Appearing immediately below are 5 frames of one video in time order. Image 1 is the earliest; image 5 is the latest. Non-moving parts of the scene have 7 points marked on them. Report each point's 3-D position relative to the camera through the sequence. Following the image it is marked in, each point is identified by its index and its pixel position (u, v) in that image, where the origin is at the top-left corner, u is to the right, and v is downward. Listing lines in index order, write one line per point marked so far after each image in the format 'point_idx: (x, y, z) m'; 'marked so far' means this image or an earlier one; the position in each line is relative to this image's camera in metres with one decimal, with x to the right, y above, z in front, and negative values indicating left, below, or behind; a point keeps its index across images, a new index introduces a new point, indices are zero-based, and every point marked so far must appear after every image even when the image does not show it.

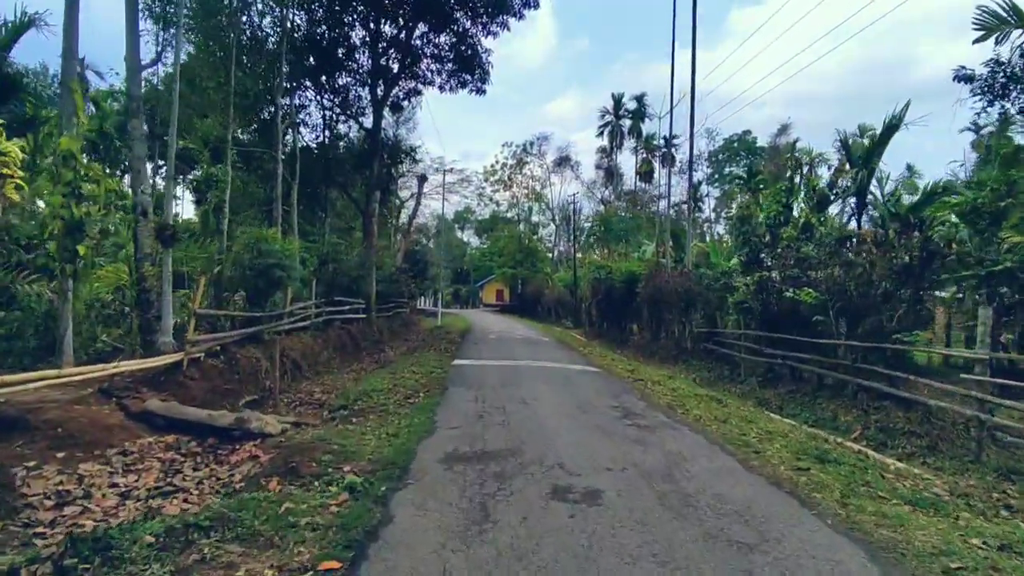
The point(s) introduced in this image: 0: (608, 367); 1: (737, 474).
0: (+2.4, -2.0, +14.8) m
1: (+2.2, -1.8, +5.8) m
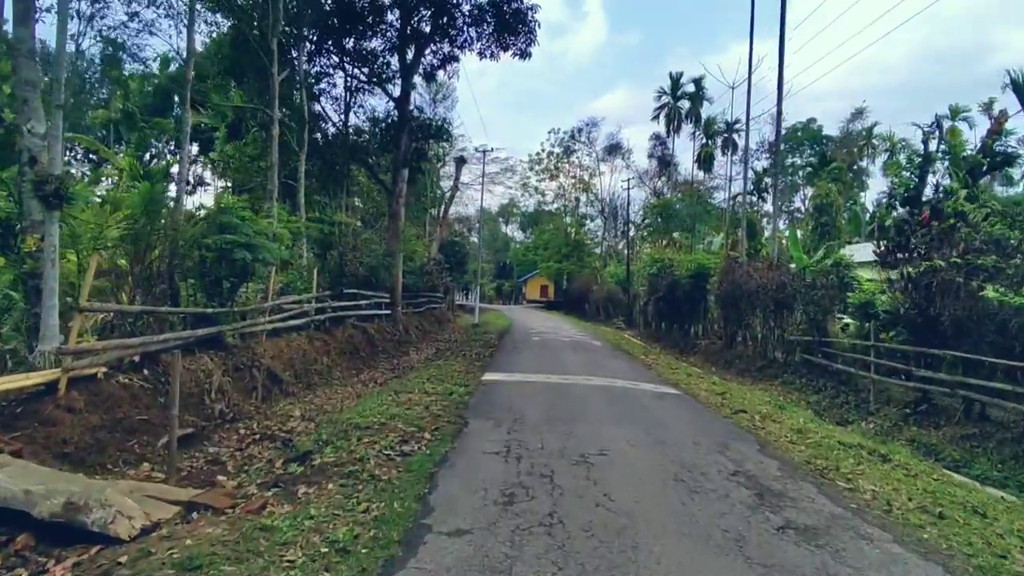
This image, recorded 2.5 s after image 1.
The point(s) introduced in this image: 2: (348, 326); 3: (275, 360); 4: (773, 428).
0: (+3.3, -1.9, +11.2) m
1: (+2.4, -1.8, +2.2) m
2: (-4.2, -1.0, +15.1) m
3: (-4.0, -1.2, +10.0) m
4: (+3.4, -1.8, +7.8) m
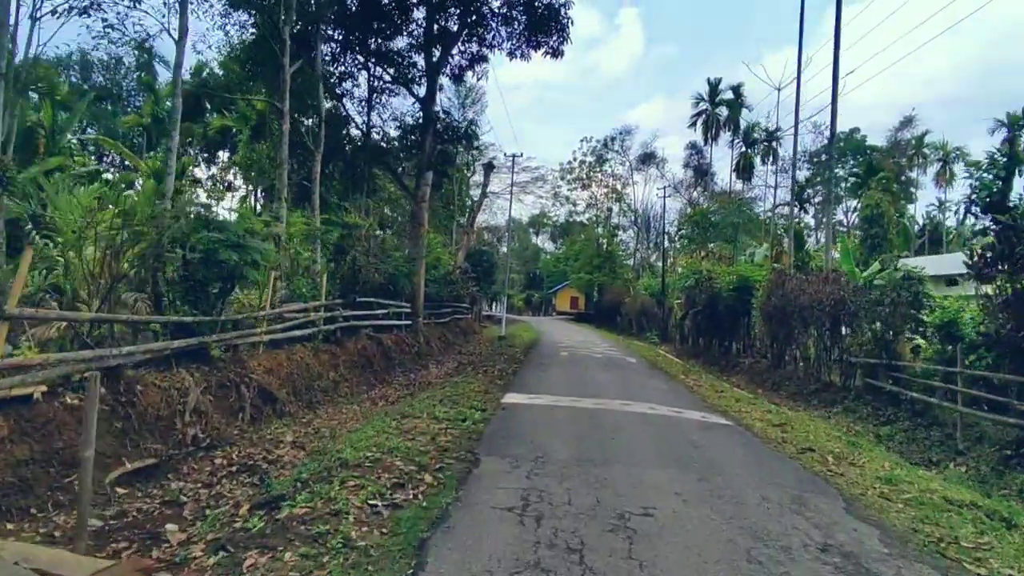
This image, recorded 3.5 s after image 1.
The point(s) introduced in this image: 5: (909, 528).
0: (+3.7, -2.1, +9.8) m
1: (+2.4, -1.8, +0.8) m
2: (-3.6, -1.2, +14.0) m
3: (-3.6, -1.3, +8.9) m
4: (+3.7, -2.0, +6.3) m
5: (+3.2, -2.0, +4.8) m
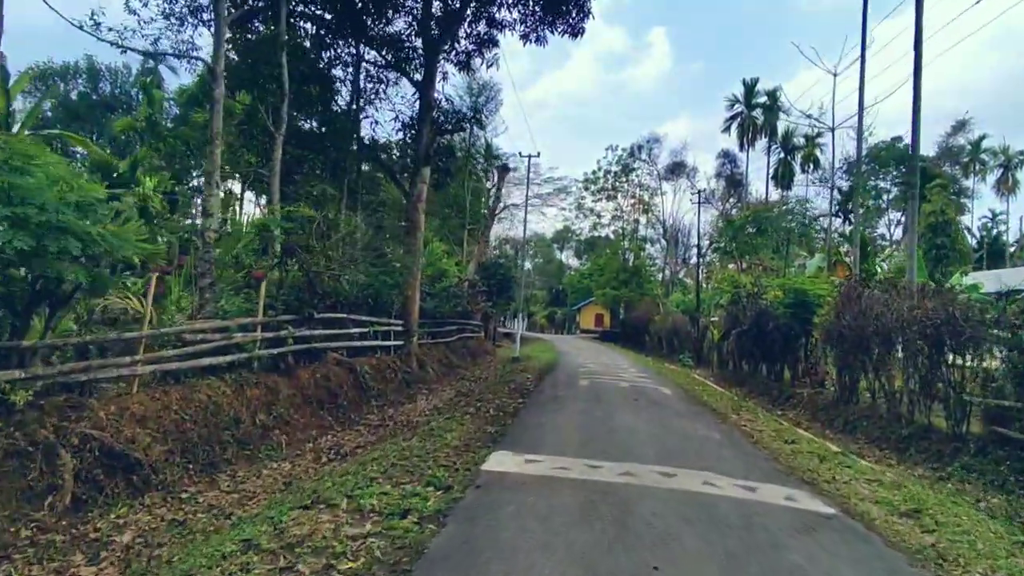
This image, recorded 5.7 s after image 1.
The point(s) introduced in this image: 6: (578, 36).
0: (+3.6, -2.2, +6.5) m
1: (+1.9, -1.7, -2.4) m
2: (-3.5, -1.4, +11.1) m
3: (-3.8, -1.4, +6.0) m
4: (+3.4, -2.0, +3.1) m
5: (+2.8, -2.0, +1.6) m
6: (+2.0, +7.8, +18.2) m
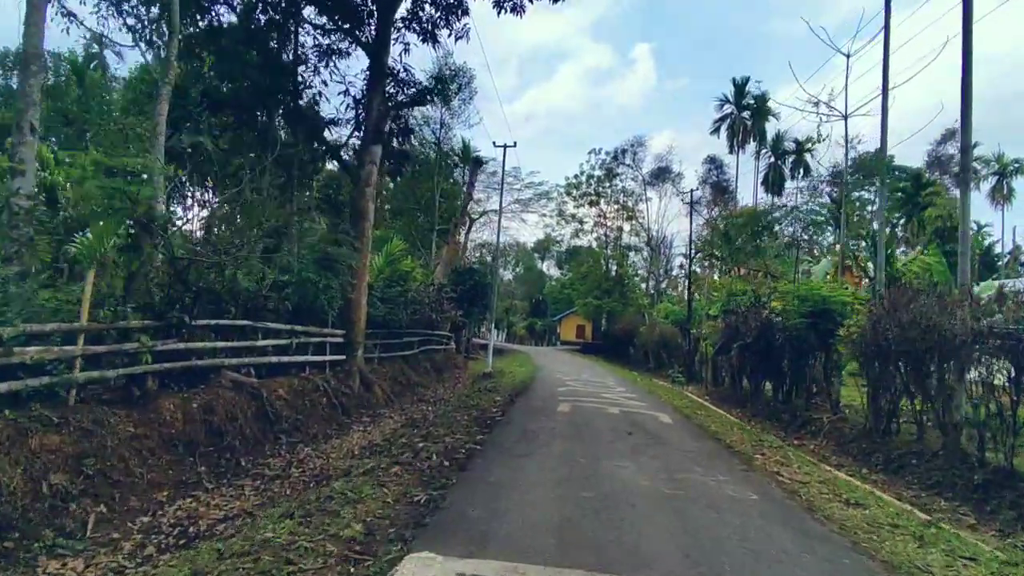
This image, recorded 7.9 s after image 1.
0: (+3.1, -2.1, +3.7) m
1: (+1.7, -1.4, -5.2) m
2: (-4.1, -1.4, +8.1) m
3: (-4.3, -1.3, +3.0) m
4: (+3.0, -1.9, +0.3) m
5: (+2.5, -1.8, -1.2) m
6: (+1.3, +7.7, +15.6) m
